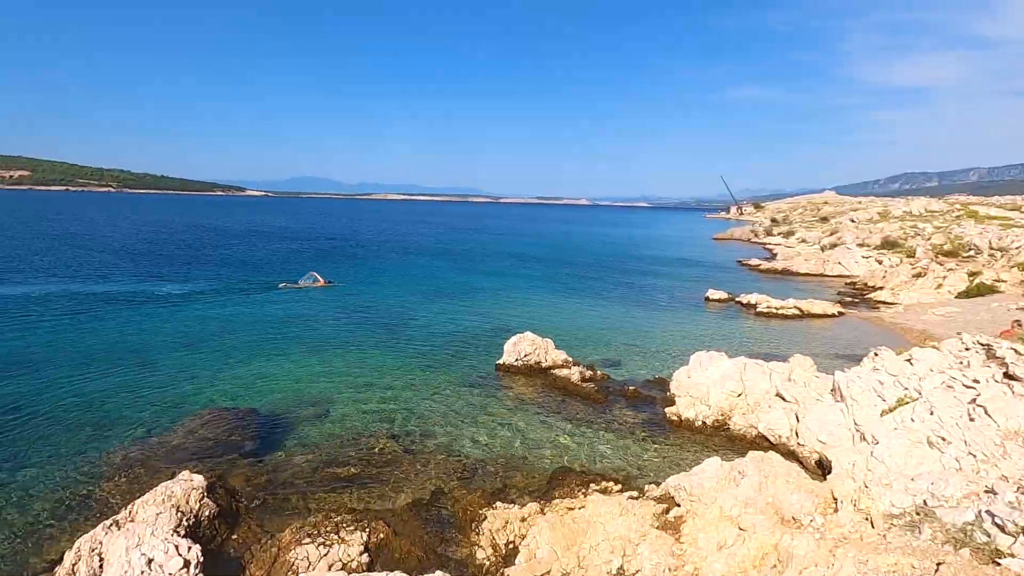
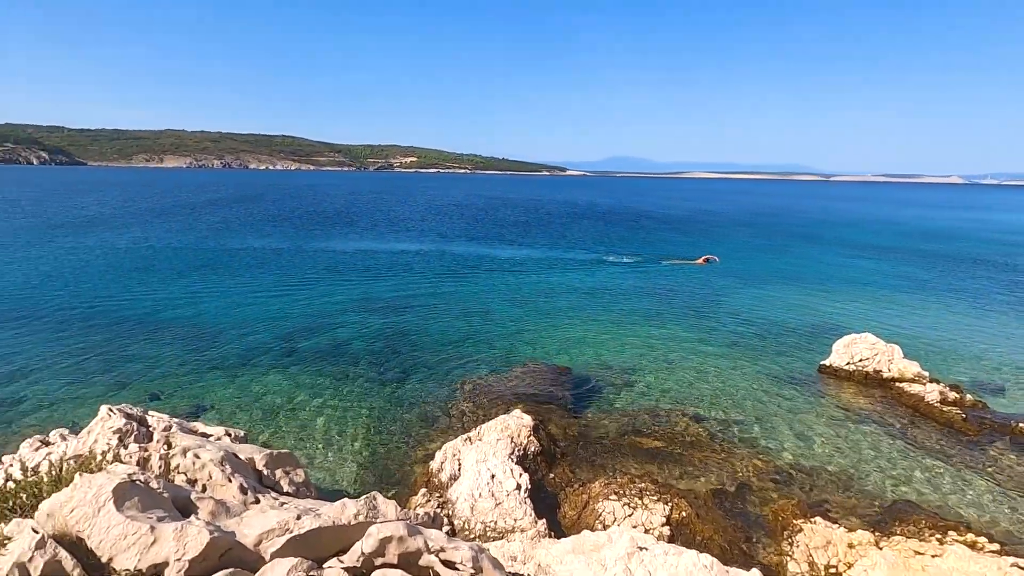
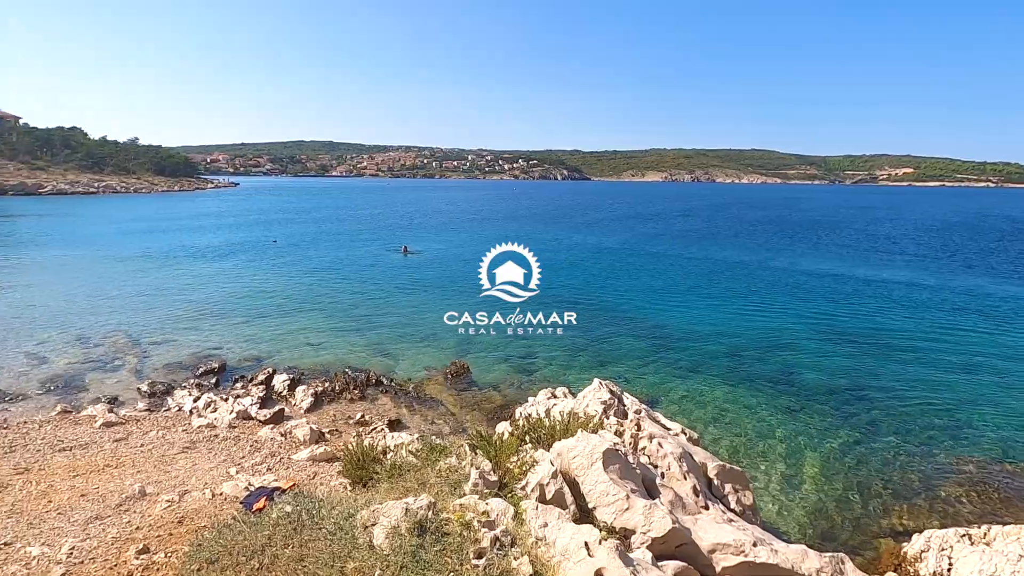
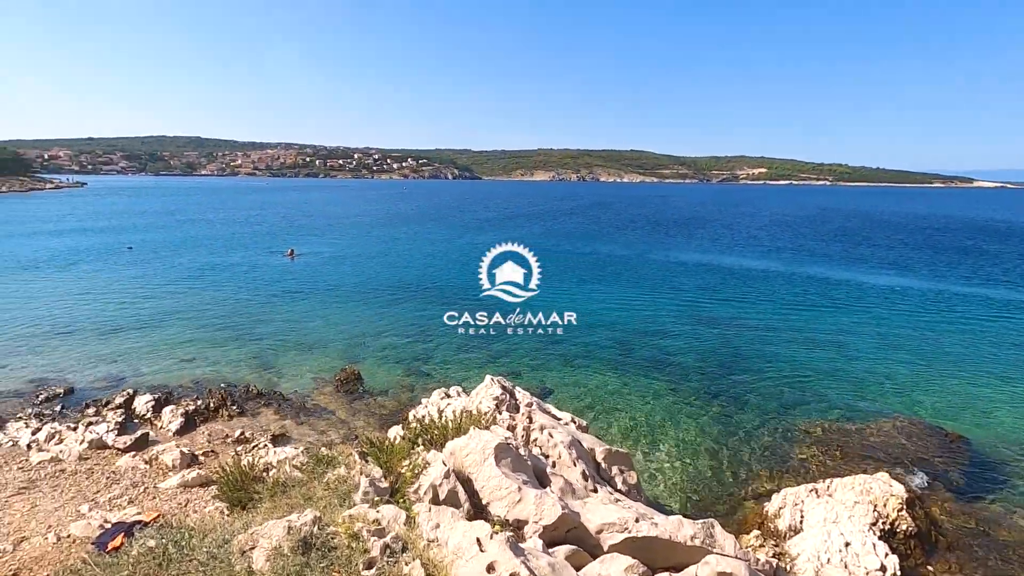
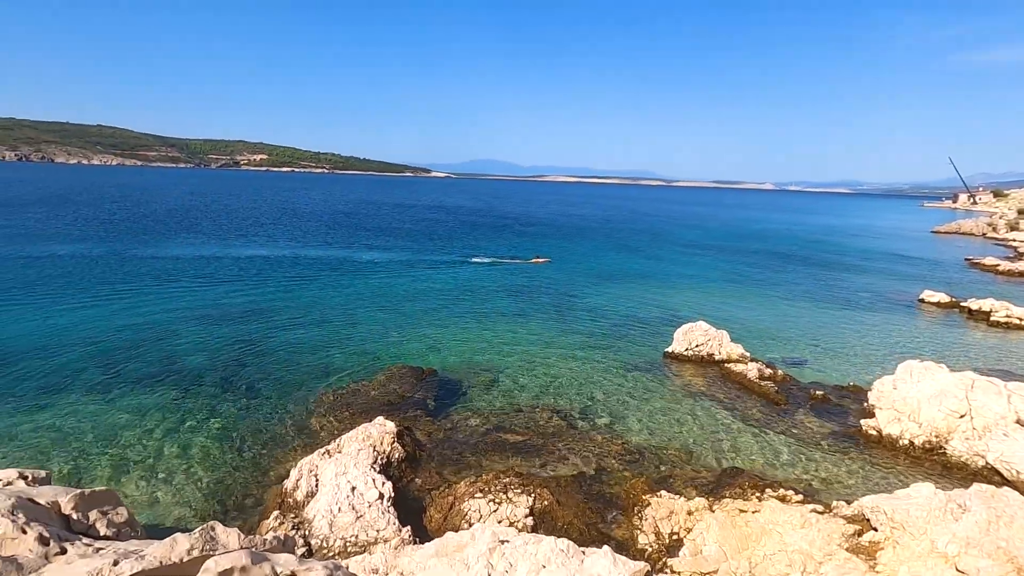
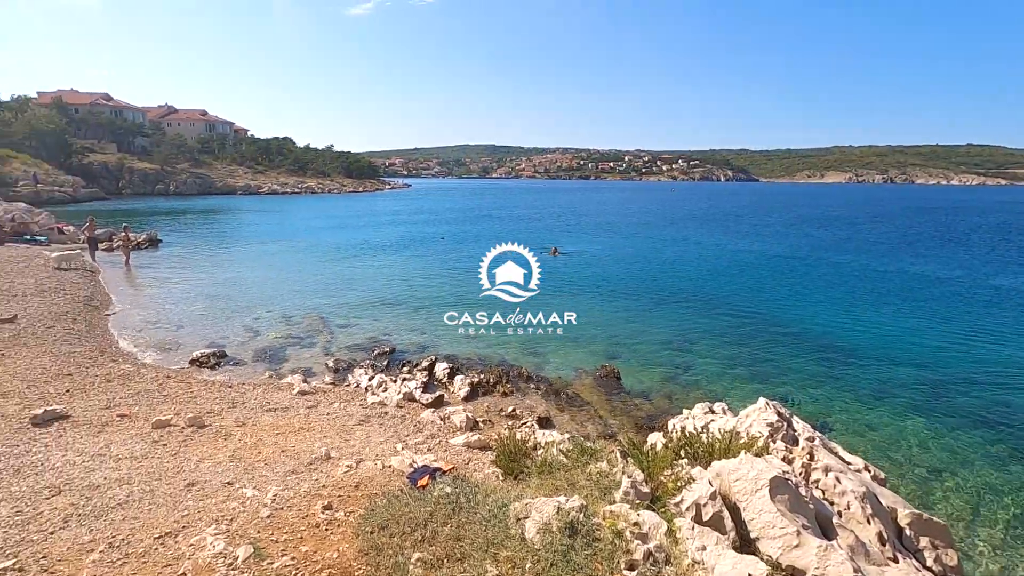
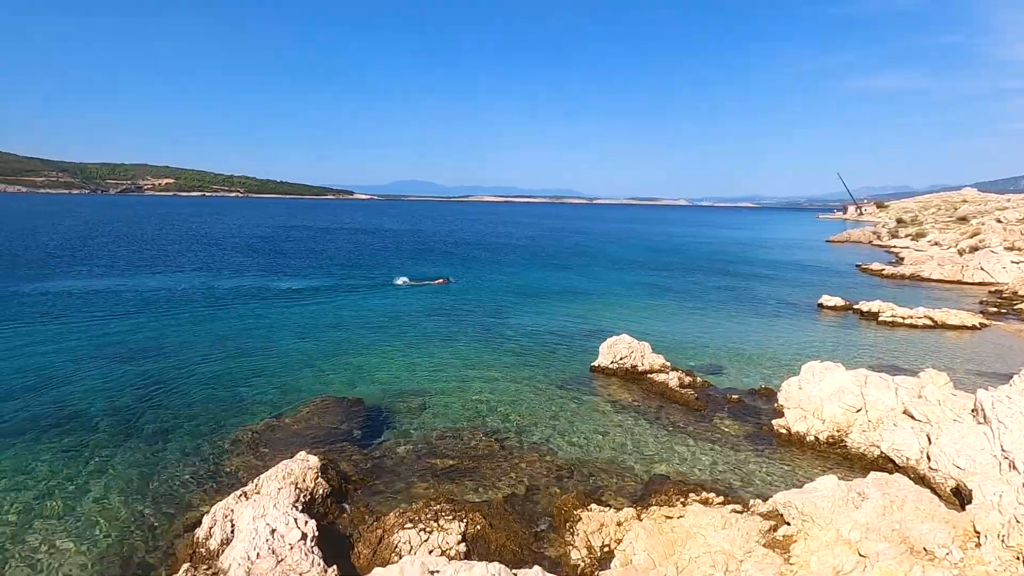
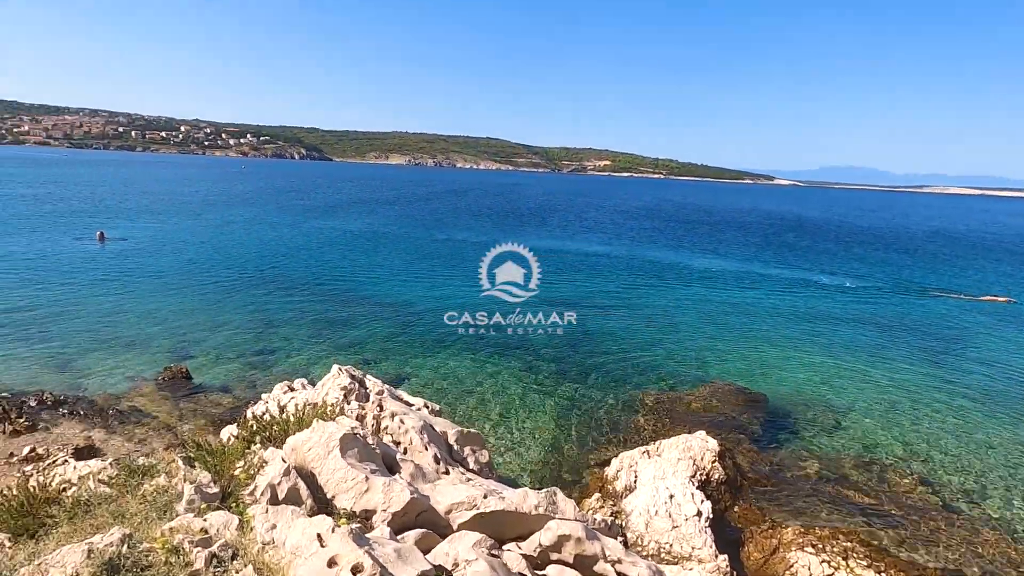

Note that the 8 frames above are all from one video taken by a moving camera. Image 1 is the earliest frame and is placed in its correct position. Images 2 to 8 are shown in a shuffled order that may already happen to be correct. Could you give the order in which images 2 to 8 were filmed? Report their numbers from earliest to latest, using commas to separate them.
7, 5, 2, 8, 4, 3, 6
